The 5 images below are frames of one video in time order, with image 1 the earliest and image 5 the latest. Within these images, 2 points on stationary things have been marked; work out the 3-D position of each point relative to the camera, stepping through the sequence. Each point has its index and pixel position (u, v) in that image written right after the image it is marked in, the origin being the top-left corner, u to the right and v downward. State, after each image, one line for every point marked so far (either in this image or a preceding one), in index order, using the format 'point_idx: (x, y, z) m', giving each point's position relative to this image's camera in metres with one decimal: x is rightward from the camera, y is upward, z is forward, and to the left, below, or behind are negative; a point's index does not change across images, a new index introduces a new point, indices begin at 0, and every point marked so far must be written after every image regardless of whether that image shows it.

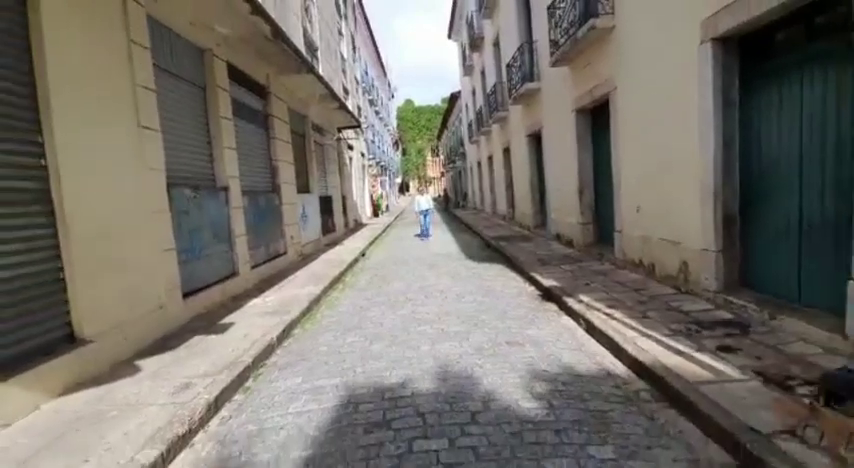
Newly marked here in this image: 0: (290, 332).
0: (-2.0, -1.4, +6.1) m
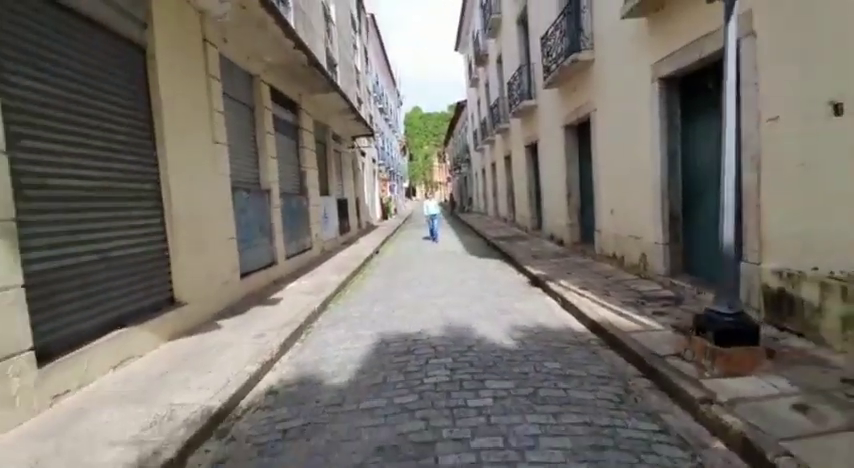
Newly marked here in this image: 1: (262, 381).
0: (-1.8, -1.3, +7.6) m
1: (-1.8, -1.6, +4.5) m
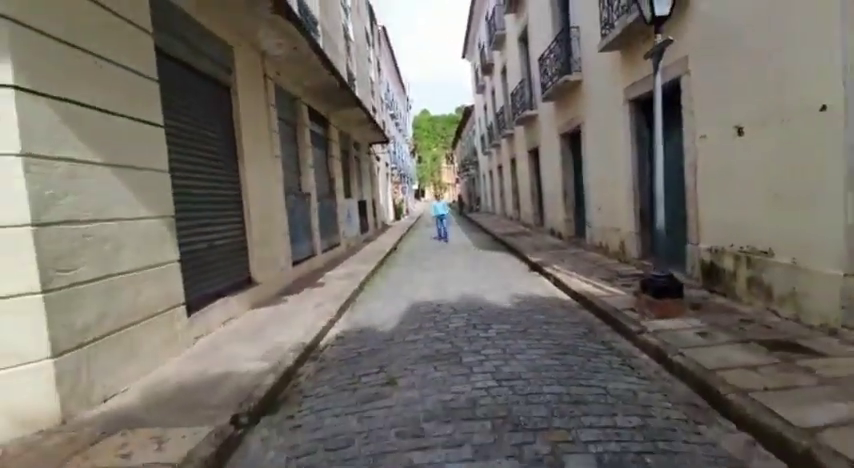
0: (-1.4, -1.2, +9.3) m
1: (-1.5, -1.5, +6.3) m
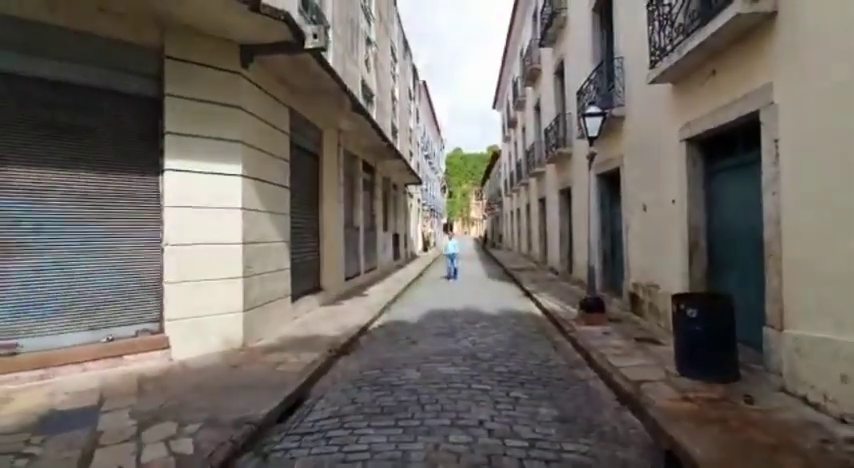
0: (-0.9, -2.0, +12.6) m
1: (-1.2, -2.0, +9.6) m
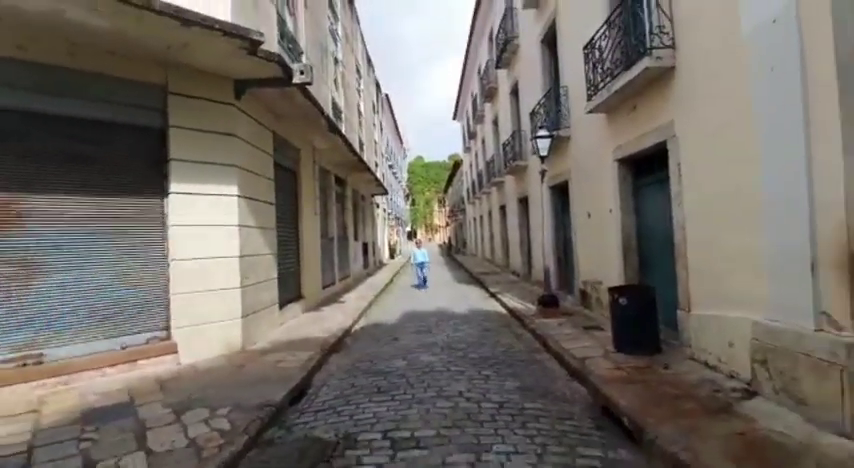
0: (-1.8, -2.3, +13.5) m
1: (-1.8, -2.3, +10.5) m
